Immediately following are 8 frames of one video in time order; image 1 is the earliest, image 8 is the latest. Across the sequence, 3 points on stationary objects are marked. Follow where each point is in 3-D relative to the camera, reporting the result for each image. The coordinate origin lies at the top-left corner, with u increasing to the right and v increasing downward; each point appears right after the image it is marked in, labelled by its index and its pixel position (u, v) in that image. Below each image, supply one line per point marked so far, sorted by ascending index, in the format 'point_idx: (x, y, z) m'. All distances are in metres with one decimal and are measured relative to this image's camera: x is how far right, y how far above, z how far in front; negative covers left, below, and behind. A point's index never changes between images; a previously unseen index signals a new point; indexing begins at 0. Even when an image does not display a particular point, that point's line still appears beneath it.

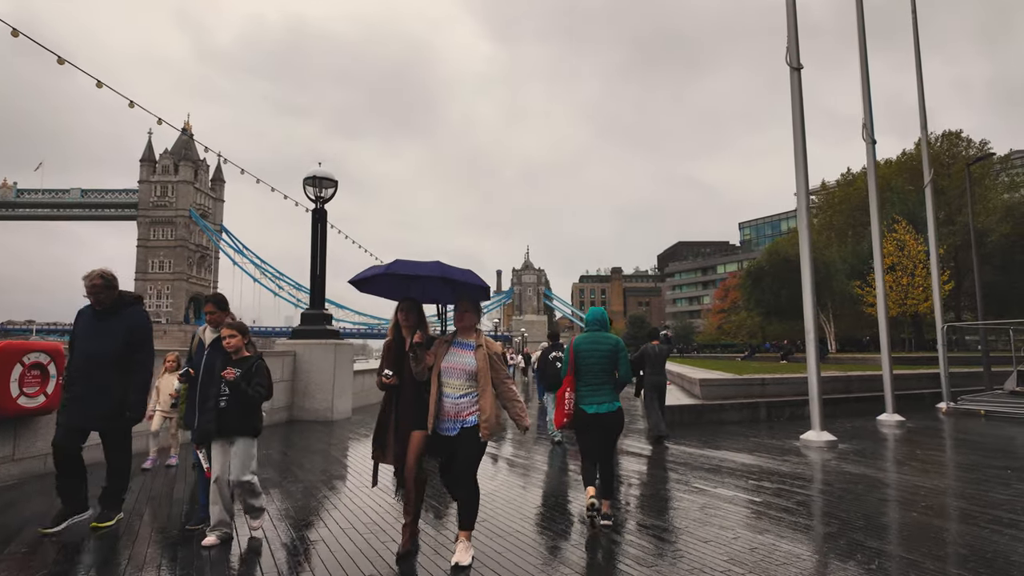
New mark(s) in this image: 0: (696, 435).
0: (+3.1, -2.5, +10.3) m
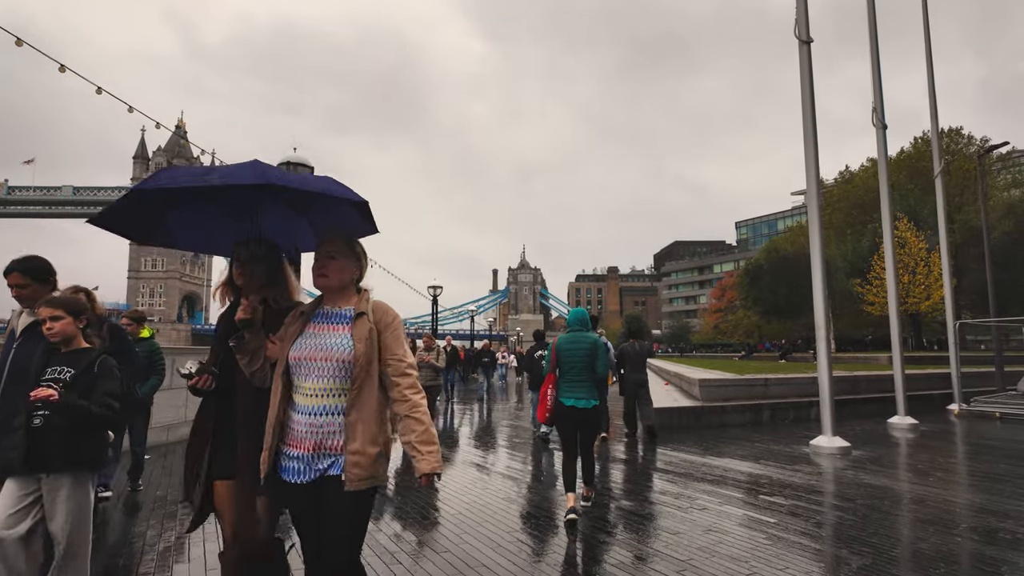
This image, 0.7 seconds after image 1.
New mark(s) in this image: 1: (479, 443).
0: (+2.9, -2.4, +9.5) m
1: (-0.4, -2.3, +9.1) m
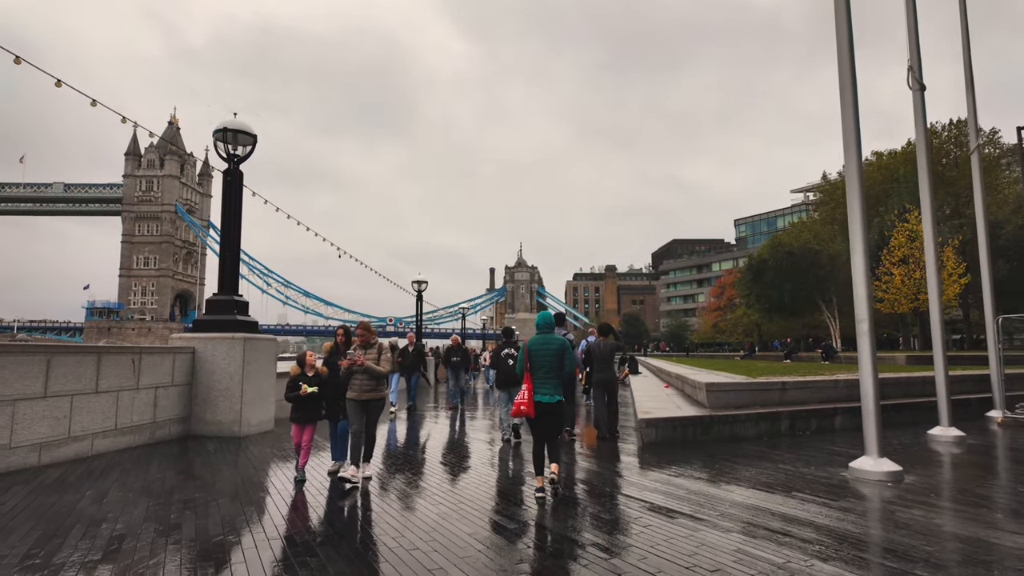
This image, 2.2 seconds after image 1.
0: (+2.5, -2.2, +7.8) m
1: (-0.8, -2.2, +7.5) m
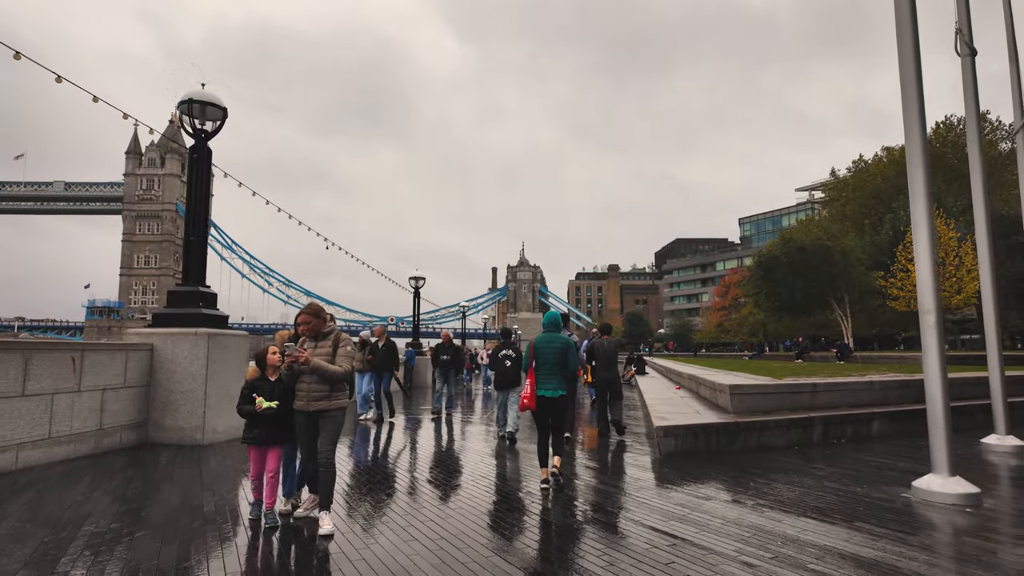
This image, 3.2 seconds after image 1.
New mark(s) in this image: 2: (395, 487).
0: (+2.4, -2.1, +6.8) m
1: (-0.9, -2.0, +6.4) m
2: (-1.1, -1.9, +5.9) m
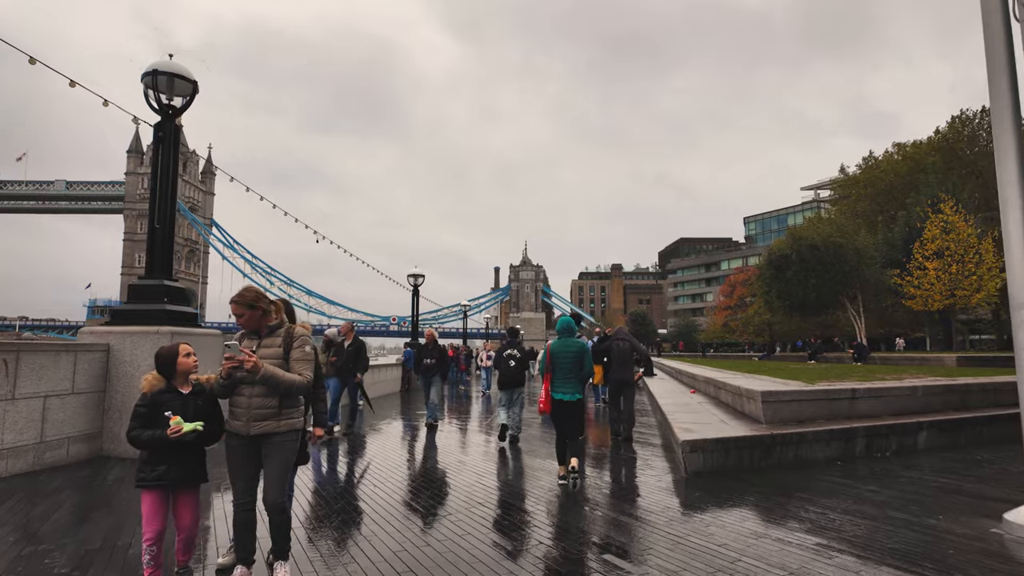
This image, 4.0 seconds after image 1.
0: (+2.5, -2.0, +5.8) m
1: (-0.9, -1.9, +5.4) m
2: (-1.1, -1.9, +4.9) m
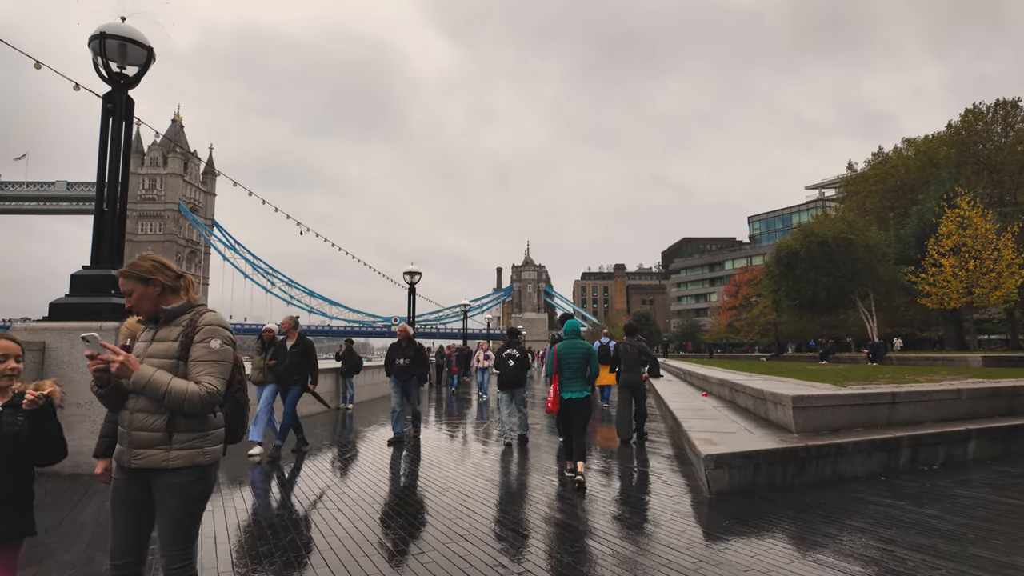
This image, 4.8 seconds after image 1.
0: (+2.4, -1.9, +4.8) m
1: (-0.9, -1.8, +4.5) m
2: (-1.2, -1.7, +3.9) m
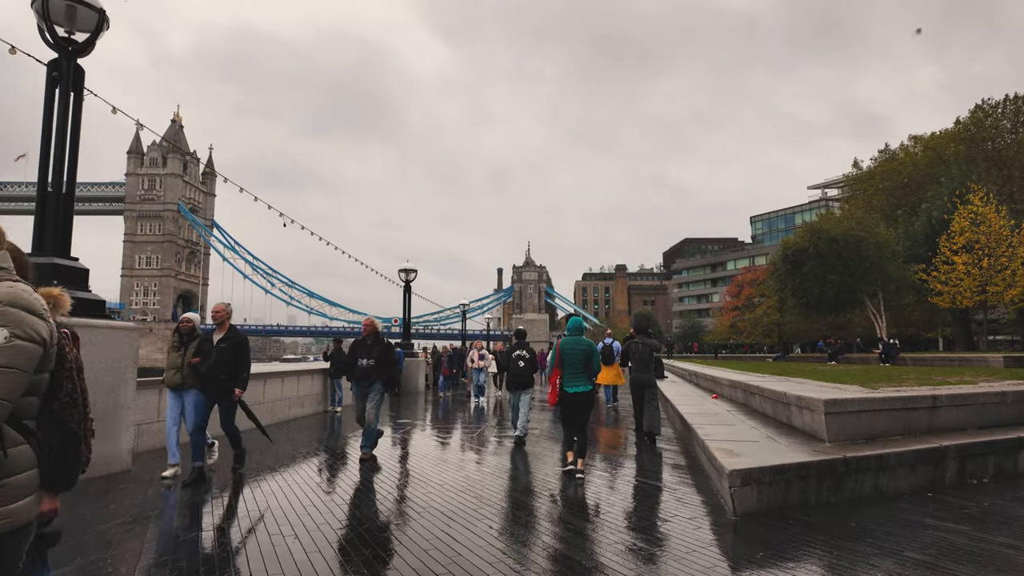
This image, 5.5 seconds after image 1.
0: (+2.3, -1.8, +4.0) m
1: (-1.0, -1.7, +3.7) m
2: (-1.3, -1.6, +3.2) m
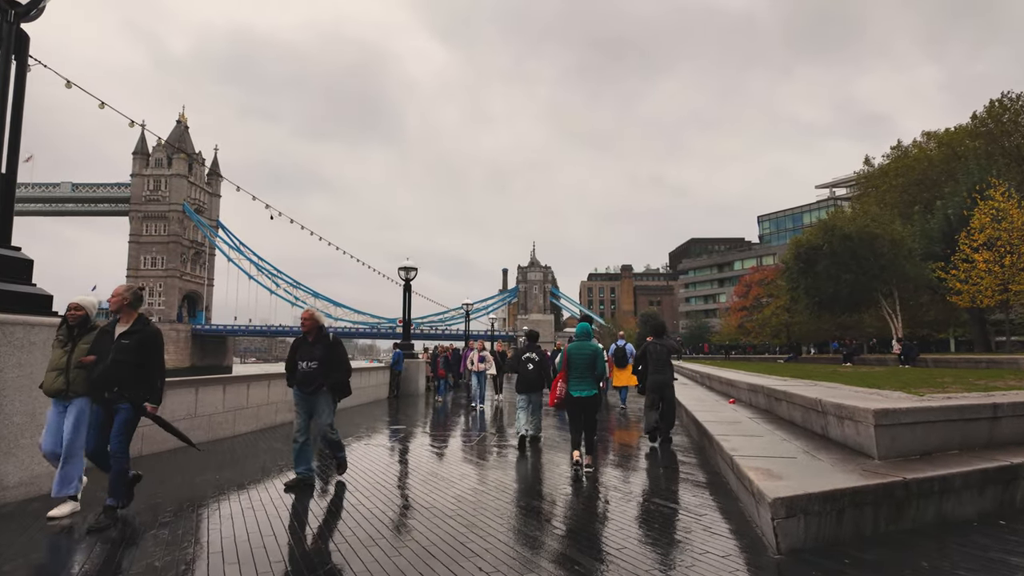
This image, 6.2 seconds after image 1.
0: (+2.3, -1.7, +3.2) m
1: (-1.0, -1.6, +2.9) m
2: (-1.3, -1.6, +2.4) m
